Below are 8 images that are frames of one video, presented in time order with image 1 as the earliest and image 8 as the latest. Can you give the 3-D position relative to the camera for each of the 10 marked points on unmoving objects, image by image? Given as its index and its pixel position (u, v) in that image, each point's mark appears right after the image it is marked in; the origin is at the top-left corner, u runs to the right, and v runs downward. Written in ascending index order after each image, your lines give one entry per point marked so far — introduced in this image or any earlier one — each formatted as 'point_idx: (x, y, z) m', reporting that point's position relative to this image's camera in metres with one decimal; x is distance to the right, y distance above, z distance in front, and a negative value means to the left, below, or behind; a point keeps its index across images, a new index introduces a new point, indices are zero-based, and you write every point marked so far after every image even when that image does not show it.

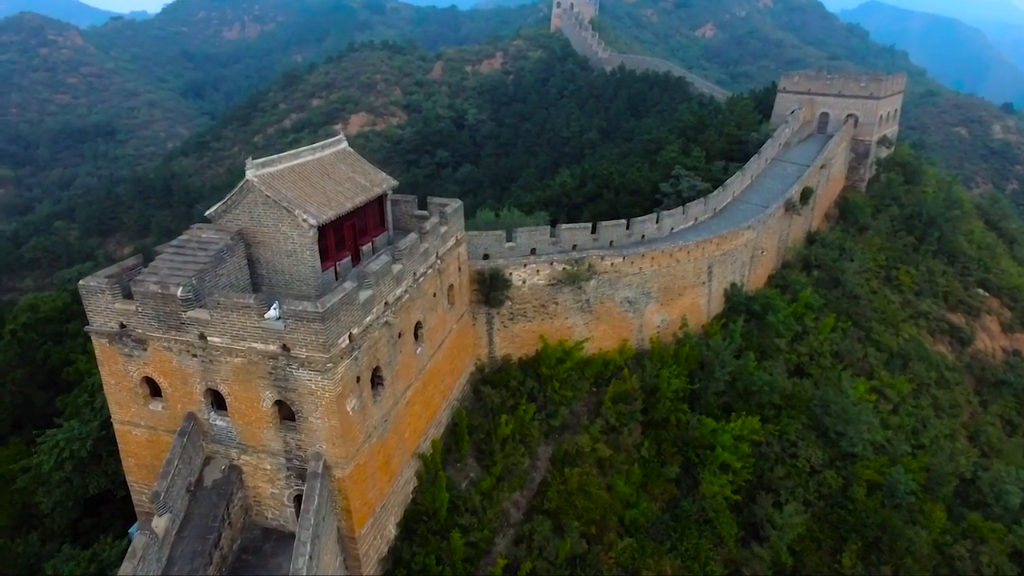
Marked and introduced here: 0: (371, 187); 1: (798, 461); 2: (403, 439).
0: (-2.5, +1.8, +11.0) m
1: (+7.0, -4.2, +15.0) m
2: (-1.8, -2.5, +10.3) m
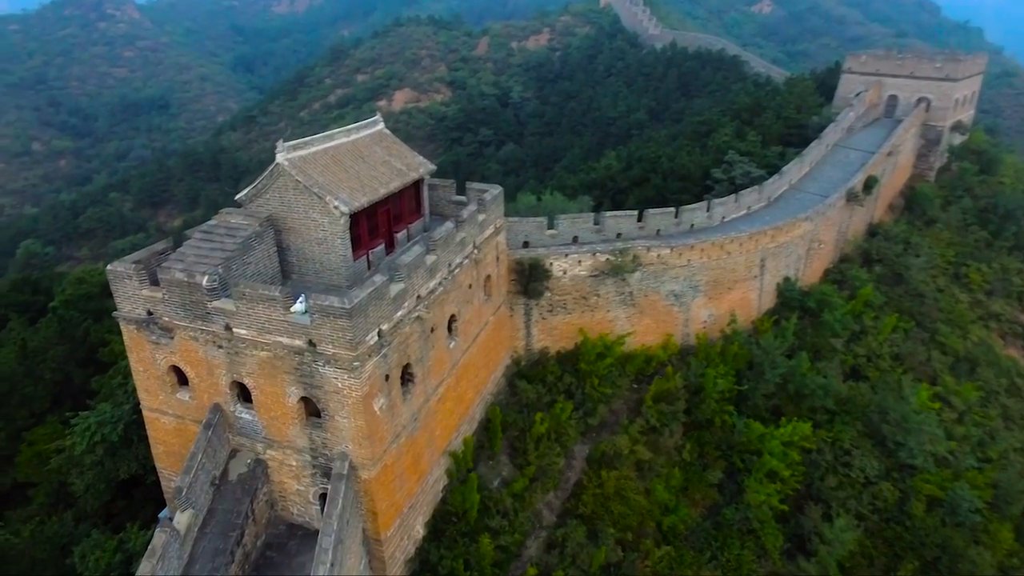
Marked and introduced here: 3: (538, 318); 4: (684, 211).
0: (-1.8, +2.0, +10.4) m
1: (+7.8, -4.2, +14.1) m
2: (-1.3, -2.4, +9.9) m
3: (+0.6, -0.7, +13.6) m
4: (+4.8, +2.2, +17.0) m
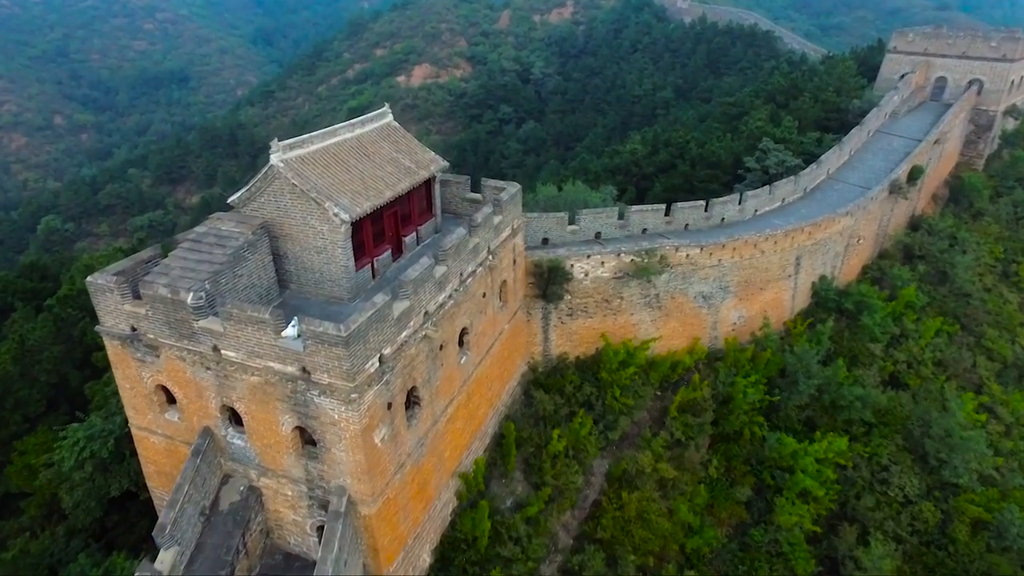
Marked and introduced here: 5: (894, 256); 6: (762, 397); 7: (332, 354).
0: (-1.5, +1.9, +9.6) m
1: (+8.1, -4.3, +13.1) m
2: (-1.0, -2.6, +9.2) m
3: (+0.9, -0.7, +12.7) m
4: (+5.3, +2.2, +15.9) m
5: (+11.7, +1.0, +18.8) m
6: (+5.6, -2.4, +13.7) m
7: (-1.9, -0.7, +6.6) m
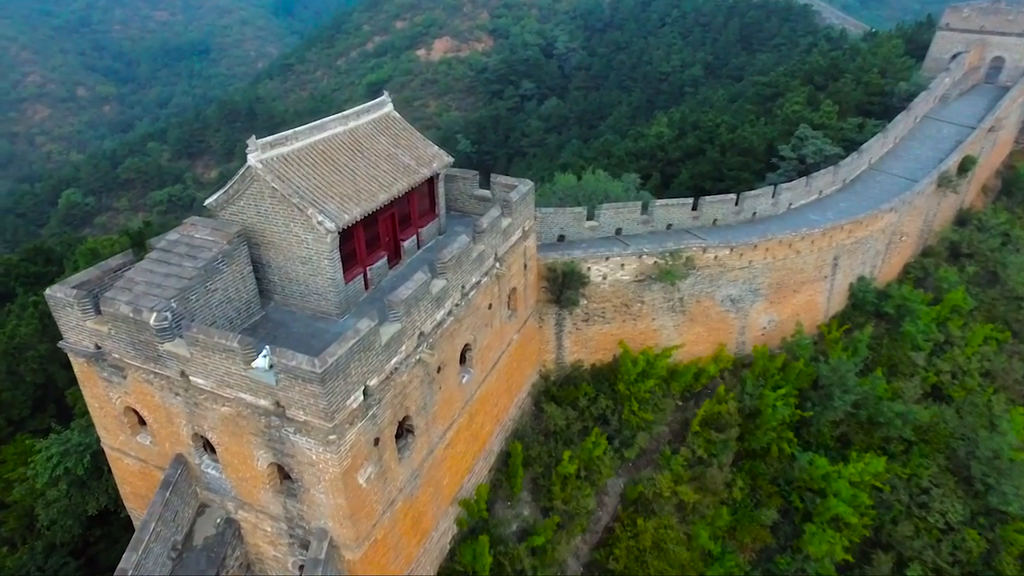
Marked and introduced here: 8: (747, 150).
0: (-1.3, +1.7, +8.6) m
1: (+8.3, -4.5, +12.1) m
2: (-1.0, -2.7, +8.4) m
3: (+1.1, -0.8, +11.8) m
4: (+5.6, +2.2, +14.7) m
5: (+12.2, +1.0, +17.4) m
6: (+5.8, -2.5, +12.7) m
7: (-1.9, -1.0, +5.8) m
8: (+7.2, +4.2, +18.7) m
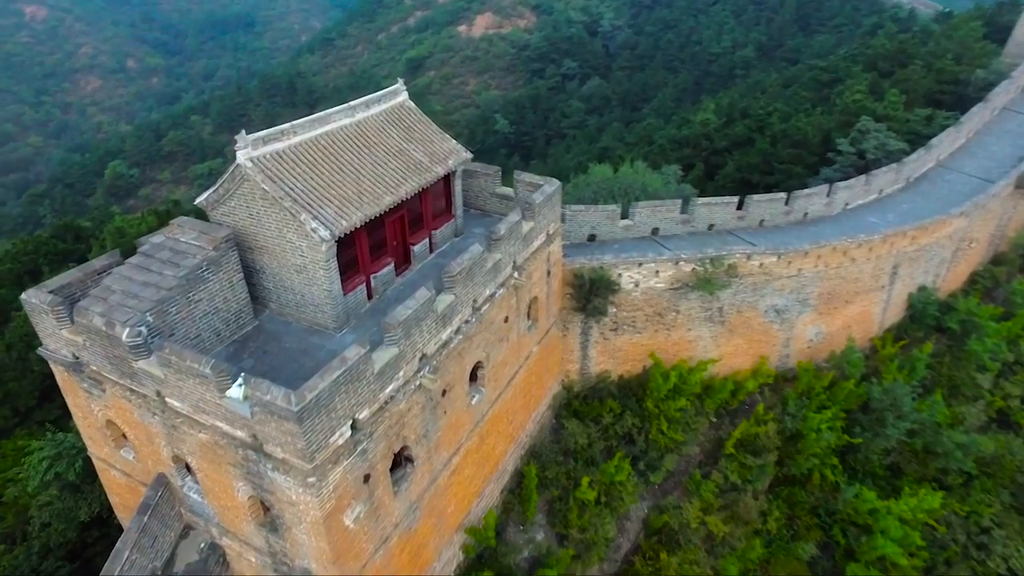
0: (-1.1, +1.6, +7.8) m
1: (+8.5, -4.9, +10.9) m
2: (-0.9, -2.9, +7.7) m
3: (+1.5, -0.9, +10.9) m
4: (+6.3, +2.0, +13.4) m
5: (+12.9, +0.6, +15.8) m
6: (+6.2, -2.8, +11.6) m
7: (-1.9, -1.2, +5.1) m
8: (+8.1, +4.1, +17.2) m
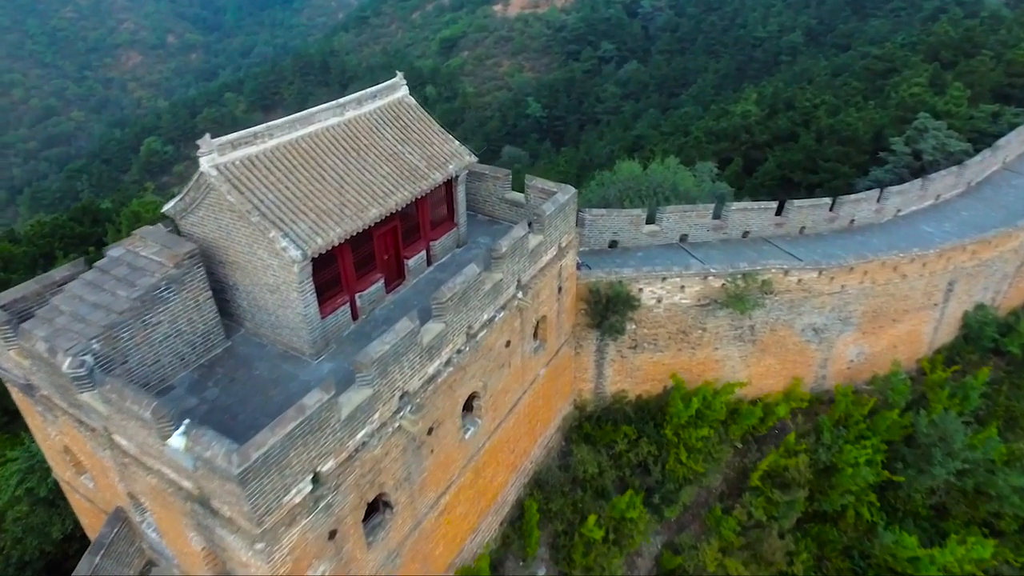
0: (-1.0, +1.3, +7.0) m
1: (+8.5, -5.3, +9.8) m
2: (-0.9, -3.1, +7.0) m
3: (+1.7, -1.1, +10.1) m
4: (+6.6, +1.7, +12.2) m
5: (+13.4, +0.2, +14.3) m
6: (+6.3, -3.1, +10.5) m
7: (-2.1, -1.4, +4.4) m
8: (+8.7, +3.8, +15.9) m
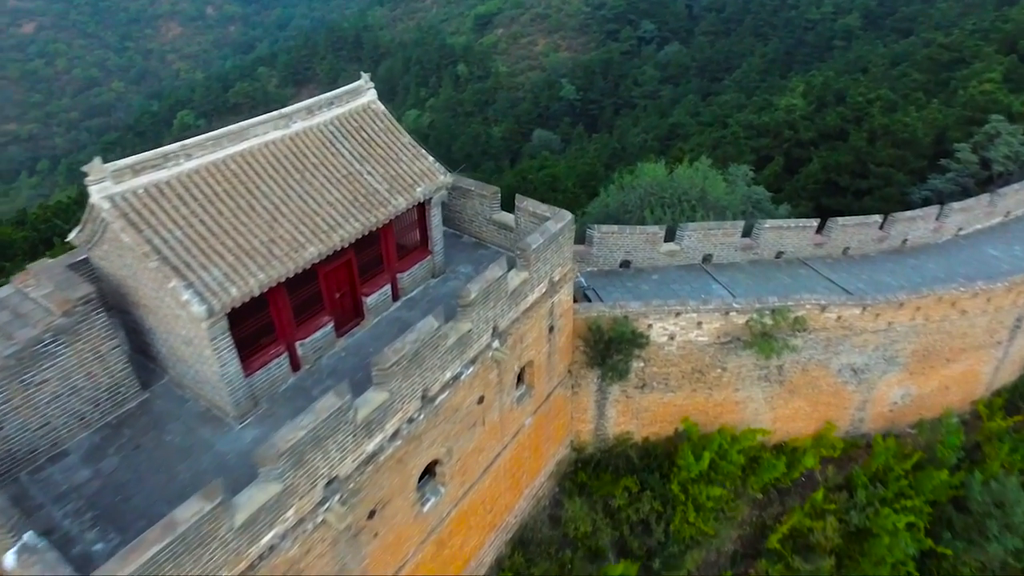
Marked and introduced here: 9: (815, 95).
0: (-1.2, +0.9, +5.8) m
1: (+8.2, -6.0, +8.4) m
2: (-1.3, -3.6, +6.1) m
3: (+1.5, -1.6, +8.9) m
4: (+6.7, +1.1, +10.6) m
5: (+13.5, -0.6, +12.4) m
6: (+6.1, -3.7, +9.2) m
7: (-2.5, -1.9, +3.4) m
8: (+9.1, +3.3, +14.1) m
9: (+9.4, +6.0, +19.0) m
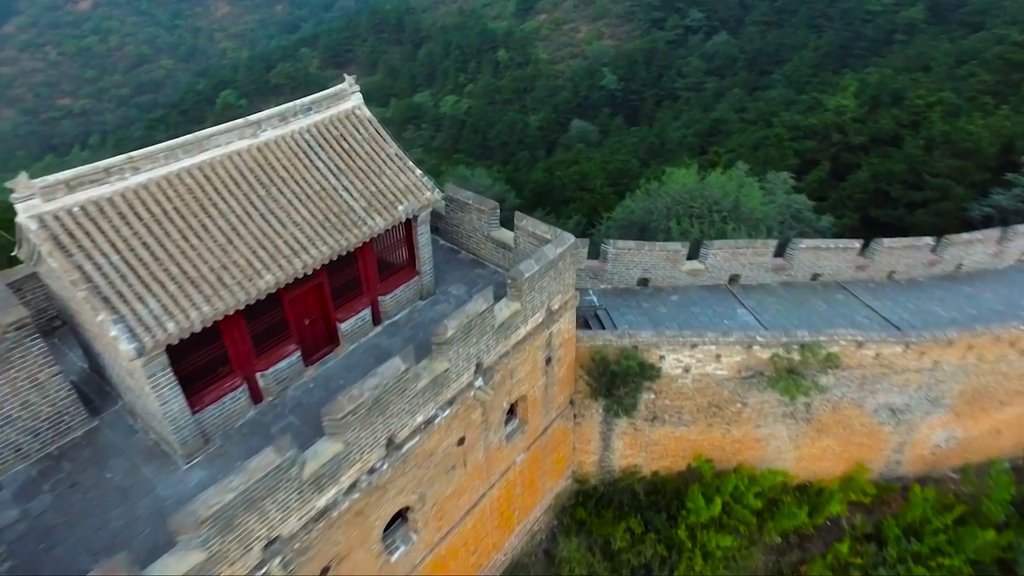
0: (-1.3, +0.6, +5.3) m
1: (+8.0, -6.6, +7.4) m
2: (-1.6, -3.8, +5.6) m
3: (+1.5, -1.9, +8.2) m
4: (+6.9, +0.6, +9.6) m
5: (+13.7, -1.3, +11.0) m
6: (+6.0, -4.2, +8.3) m
7: (-2.9, -2.2, +3.0) m
8: (+9.6, +2.8, +12.8) m
9: (+10.3, +5.5, +17.7) m
